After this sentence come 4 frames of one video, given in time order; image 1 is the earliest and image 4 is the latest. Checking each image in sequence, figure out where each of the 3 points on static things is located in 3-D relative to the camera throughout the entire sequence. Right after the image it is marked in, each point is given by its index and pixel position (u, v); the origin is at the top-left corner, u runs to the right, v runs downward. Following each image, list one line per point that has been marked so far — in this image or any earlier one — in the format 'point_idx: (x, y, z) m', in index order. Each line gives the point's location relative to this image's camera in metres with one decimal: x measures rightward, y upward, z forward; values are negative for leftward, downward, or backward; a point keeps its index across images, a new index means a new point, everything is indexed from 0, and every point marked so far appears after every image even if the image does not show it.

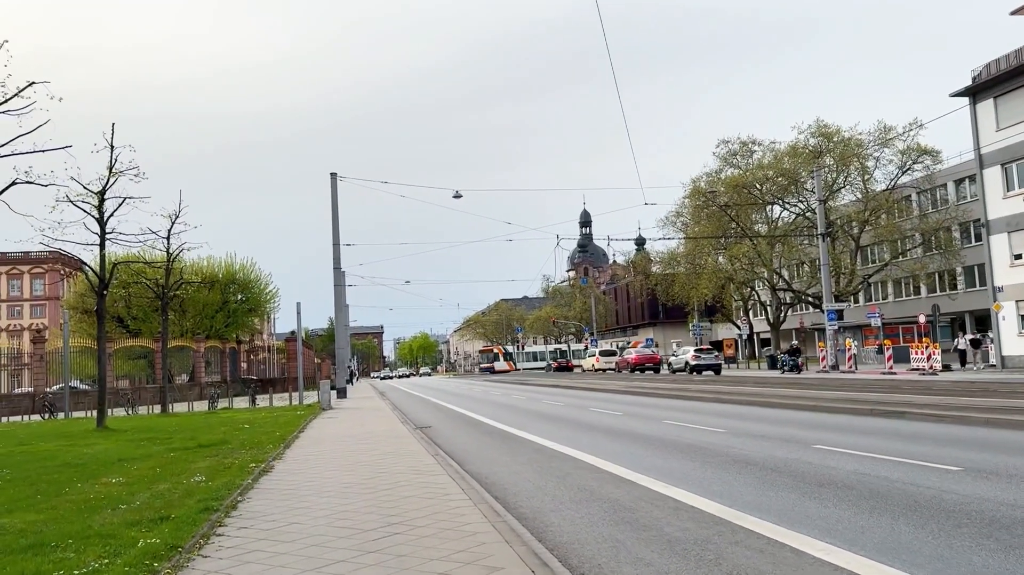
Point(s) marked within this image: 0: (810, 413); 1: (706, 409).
0: (+5.4, -2.3, +15.9) m
1: (+4.2, -2.6, +18.9) m
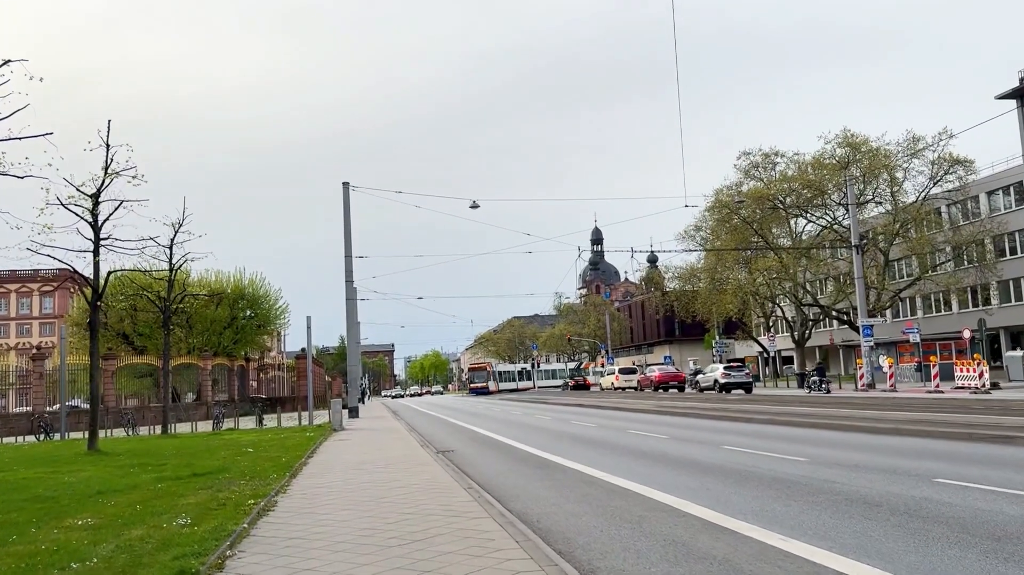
0: (+6.1, -2.4, +13.9) m
1: (+4.8, -2.8, +16.9) m
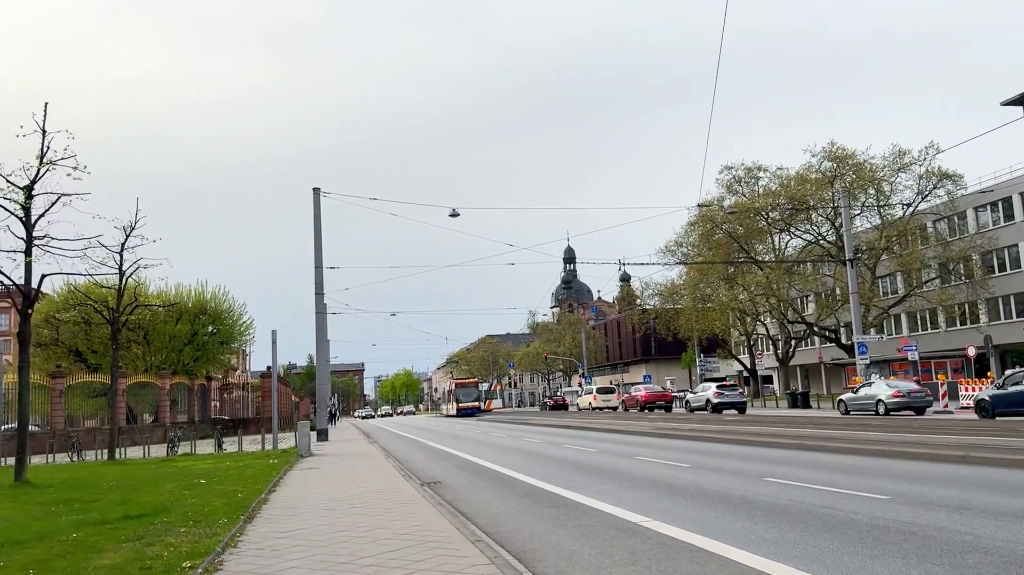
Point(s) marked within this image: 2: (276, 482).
0: (+6.1, -2.4, +11.7) m
1: (+4.8, -2.9, +14.7) m
2: (-4.0, -3.3, +14.9) m
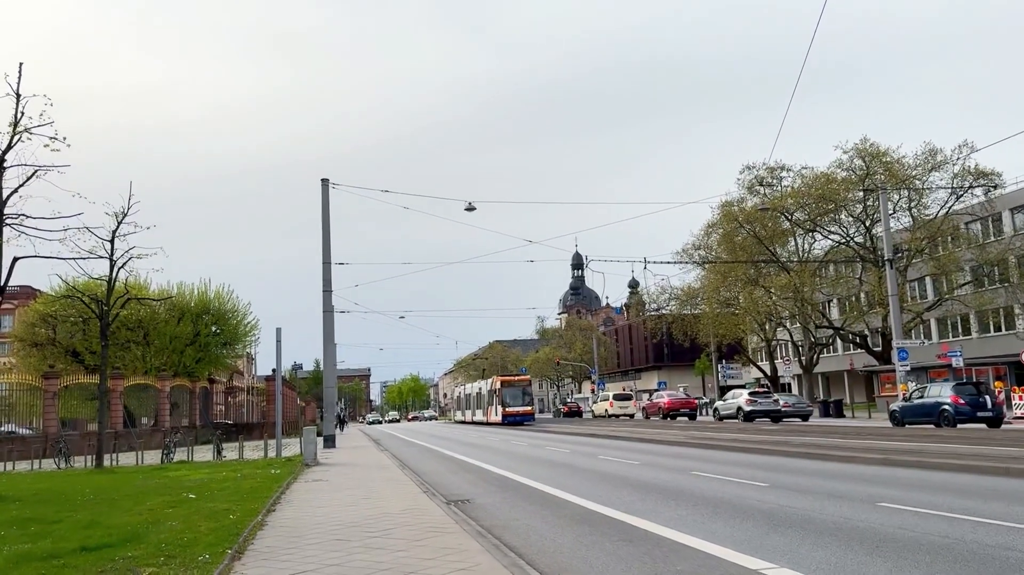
0: (+6.7, -2.2, +9.4) m
1: (+5.4, -2.7, +12.4) m
2: (-3.4, -3.1, +12.6) m
